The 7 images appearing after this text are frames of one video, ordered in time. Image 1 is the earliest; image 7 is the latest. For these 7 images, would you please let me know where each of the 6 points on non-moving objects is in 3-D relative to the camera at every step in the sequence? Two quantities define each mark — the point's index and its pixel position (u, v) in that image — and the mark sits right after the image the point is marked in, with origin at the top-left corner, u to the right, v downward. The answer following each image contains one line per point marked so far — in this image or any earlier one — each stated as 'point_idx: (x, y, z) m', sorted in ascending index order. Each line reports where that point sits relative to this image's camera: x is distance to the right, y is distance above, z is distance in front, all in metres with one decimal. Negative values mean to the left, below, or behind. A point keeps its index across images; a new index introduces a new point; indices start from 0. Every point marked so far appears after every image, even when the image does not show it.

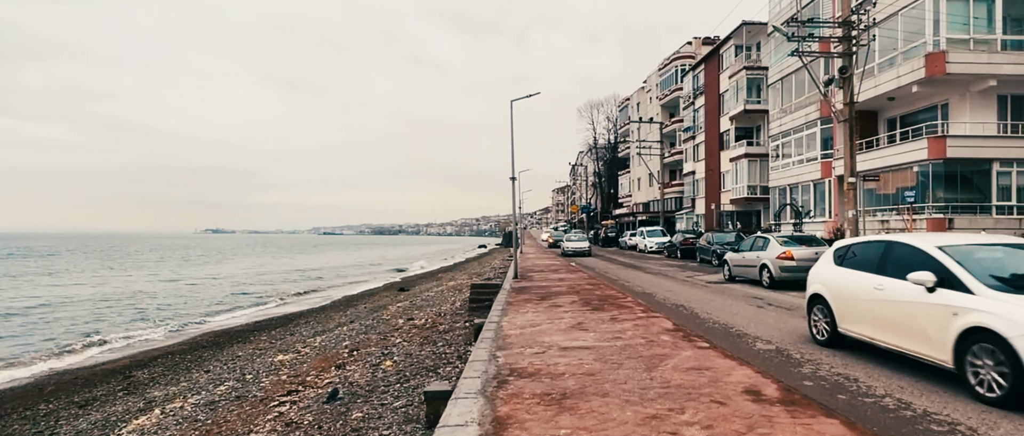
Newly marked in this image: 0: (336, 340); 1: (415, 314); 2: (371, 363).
0: (-4.3, -3.0, +14.8) m
1: (-3.0, -3.0, +18.7) m
2: (-2.7, -2.7, +11.6) m
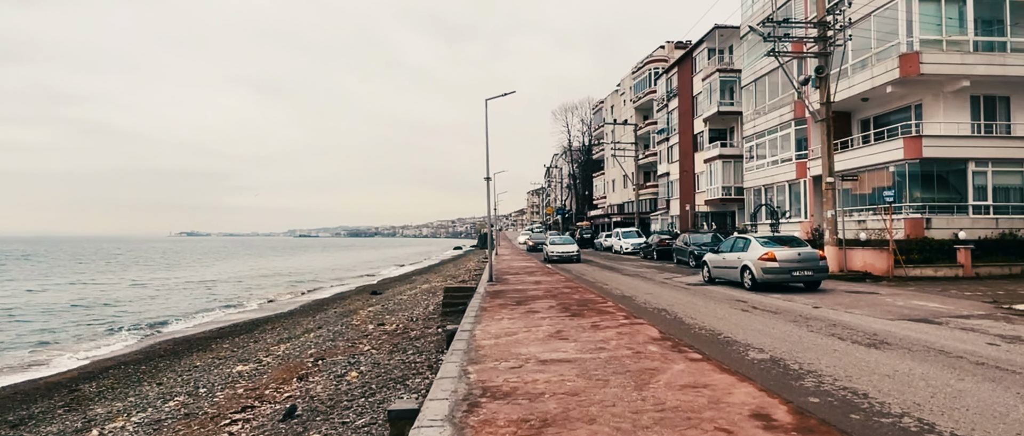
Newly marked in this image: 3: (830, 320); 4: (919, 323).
0: (-4.9, -3.0, +13.9) m
1: (-3.7, -3.0, +17.9) m
2: (-3.1, -2.8, +10.8) m
3: (+5.3, -1.7, +10.1) m
4: (+6.6, -1.7, +9.9) m
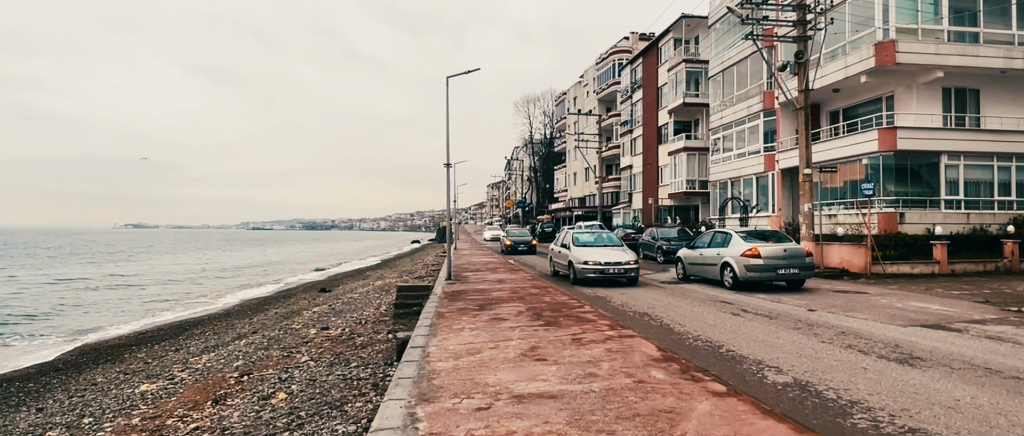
0: (-5.7, -2.8, +12.0) m
1: (-4.8, -2.8, +16.1) m
2: (-3.7, -2.6, +9.0) m
3: (+4.8, -1.6, +8.9) m
4: (+6.1, -1.6, +8.7) m
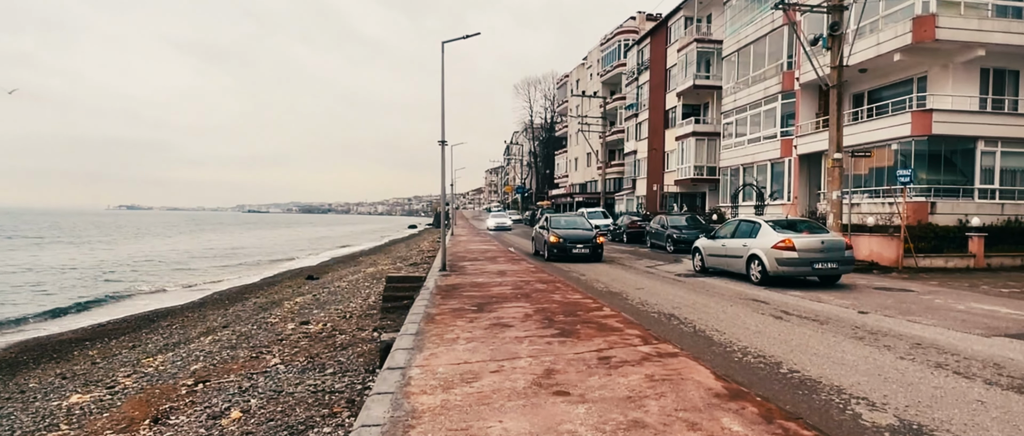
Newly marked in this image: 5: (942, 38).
0: (-5.6, -2.4, +10.5) m
1: (-4.8, -2.3, +14.5) m
2: (-3.7, -2.3, +7.5) m
3: (+4.8, -1.4, +7.4) m
4: (+6.1, -1.5, +7.2) m
5: (+13.1, +5.5, +18.6) m
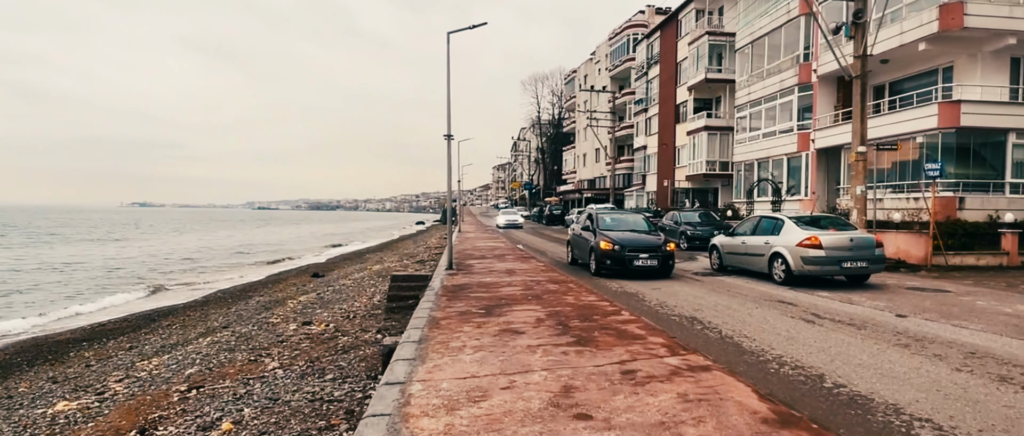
0: (-5.5, -2.4, +10.0) m
1: (-4.6, -2.3, +14.0) m
2: (-3.6, -2.3, +6.9) m
3: (+5.0, -1.4, +6.8) m
4: (+6.2, -1.4, +6.6) m
5: (+13.4, +5.6, +17.7) m
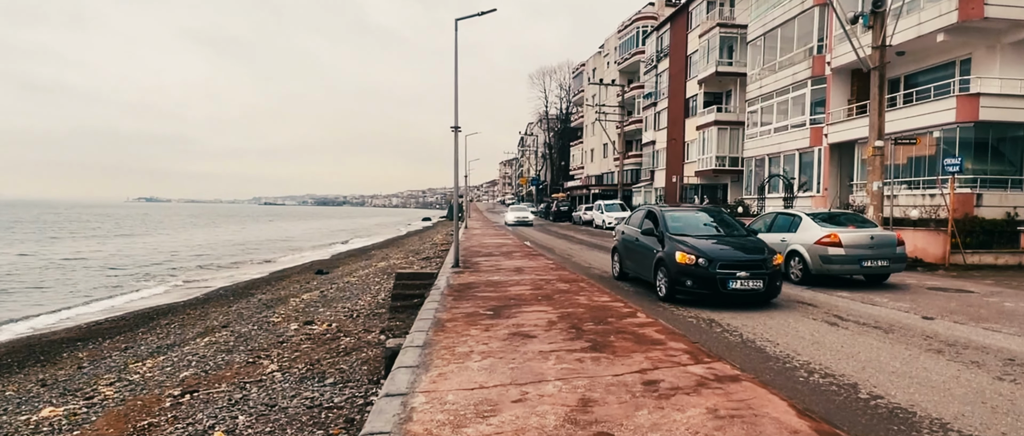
0: (-5.3, -2.3, +9.7) m
1: (-4.4, -2.2, +13.7) m
2: (-3.4, -2.3, +6.6) m
3: (+5.1, -1.4, +6.4) m
4: (+6.3, -1.4, +6.2) m
5: (+13.6, +5.7, +17.2) m
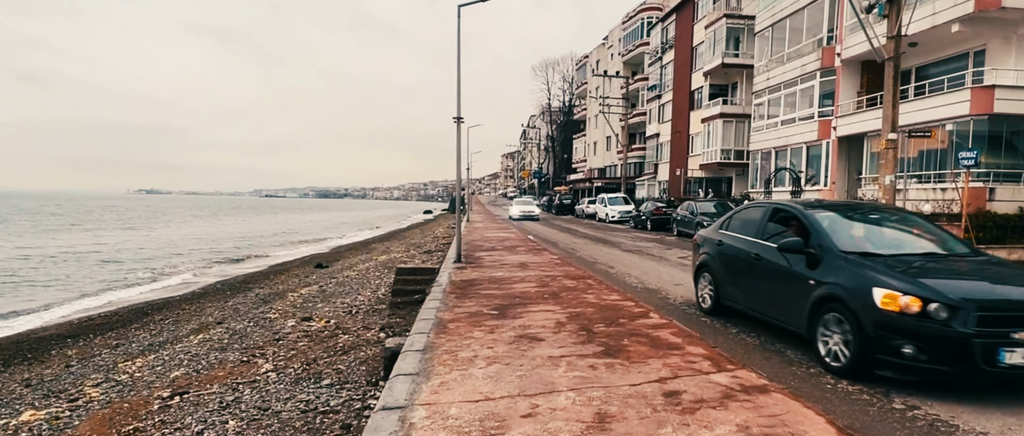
0: (-5.3, -2.2, +9.4) m
1: (-4.3, -2.0, +13.4) m
2: (-3.4, -2.2, +6.3) m
3: (+5.1, -1.3, +6.0) m
4: (+6.4, -1.4, +5.8) m
5: (+13.7, +5.9, +16.8) m
